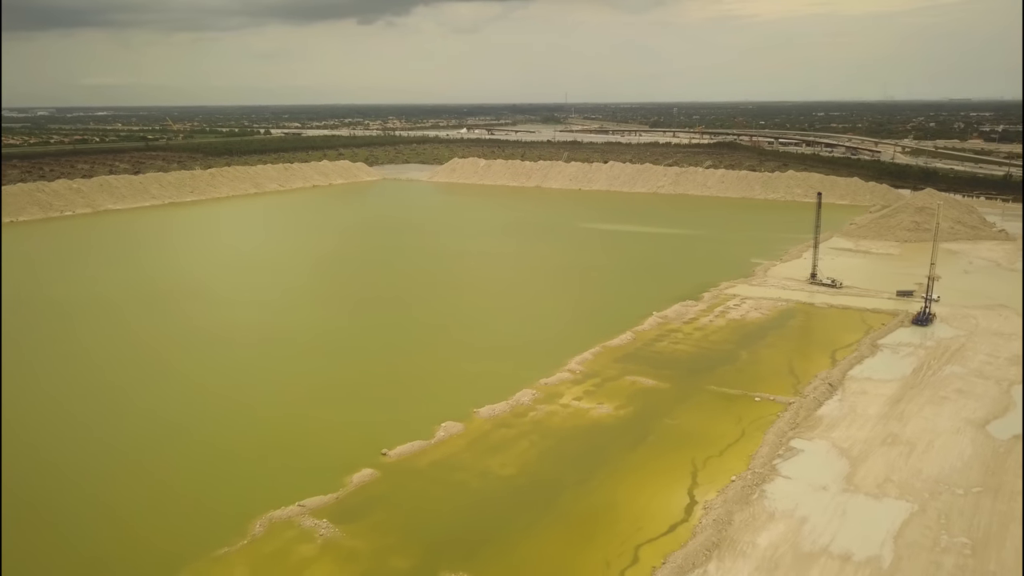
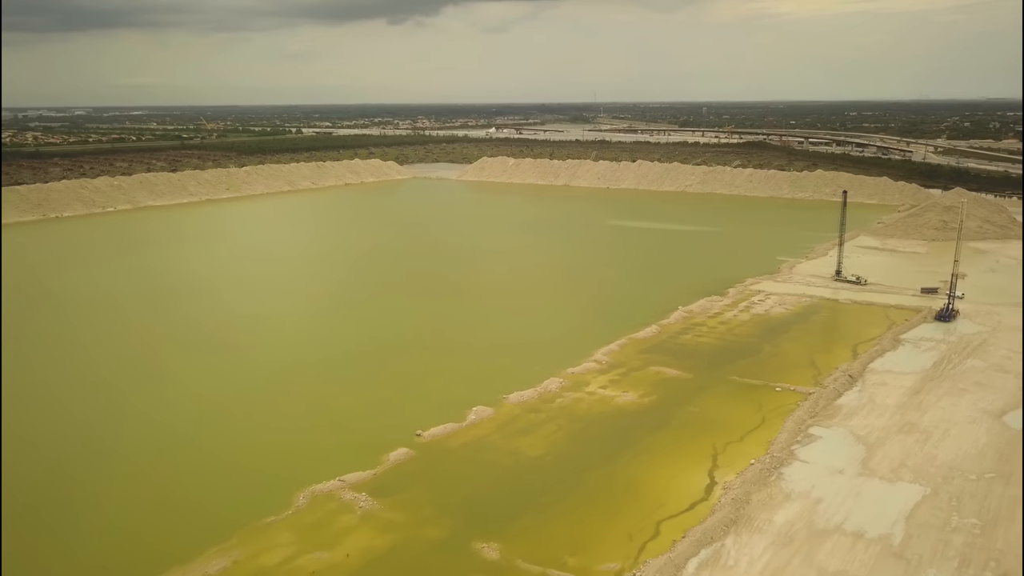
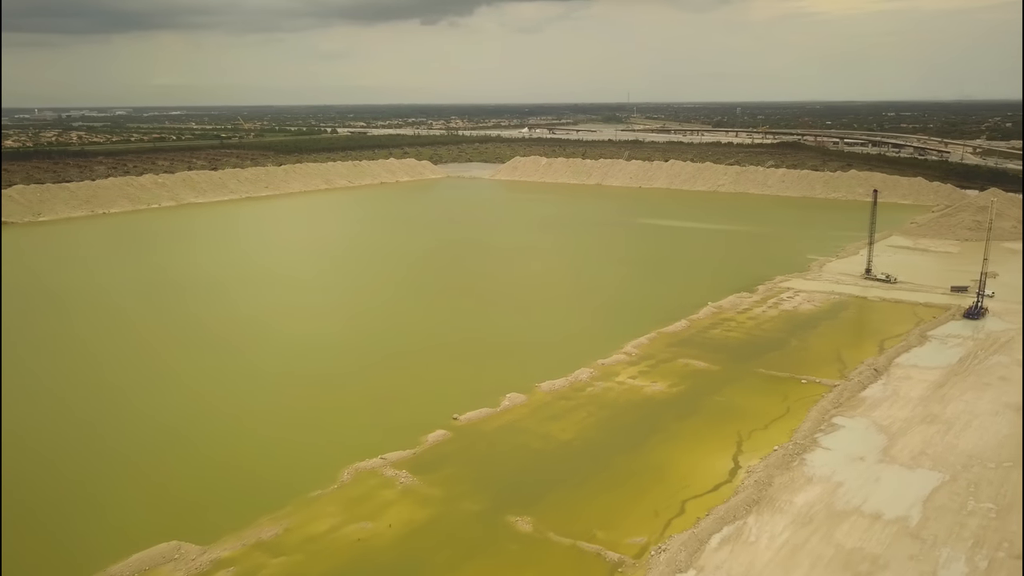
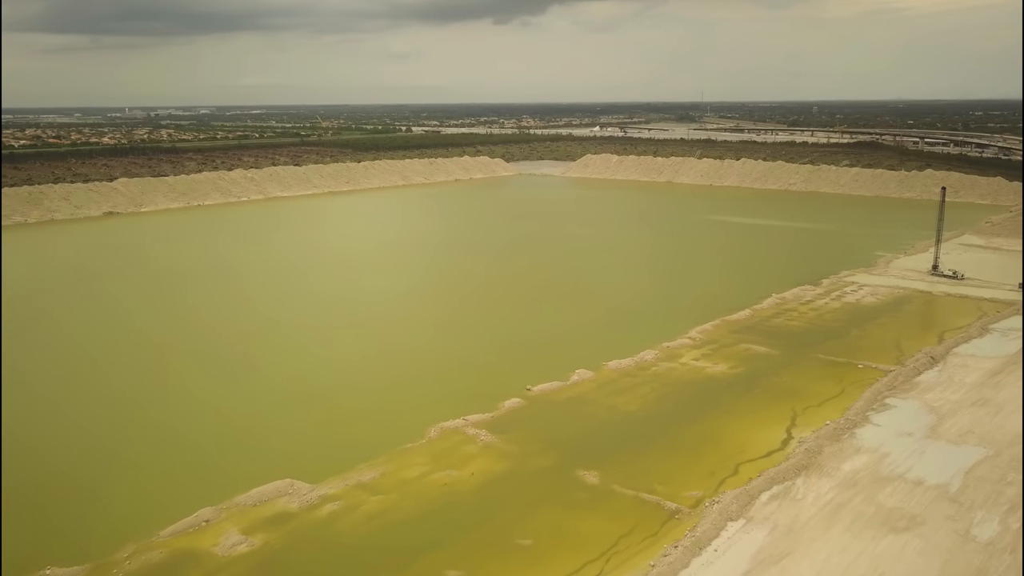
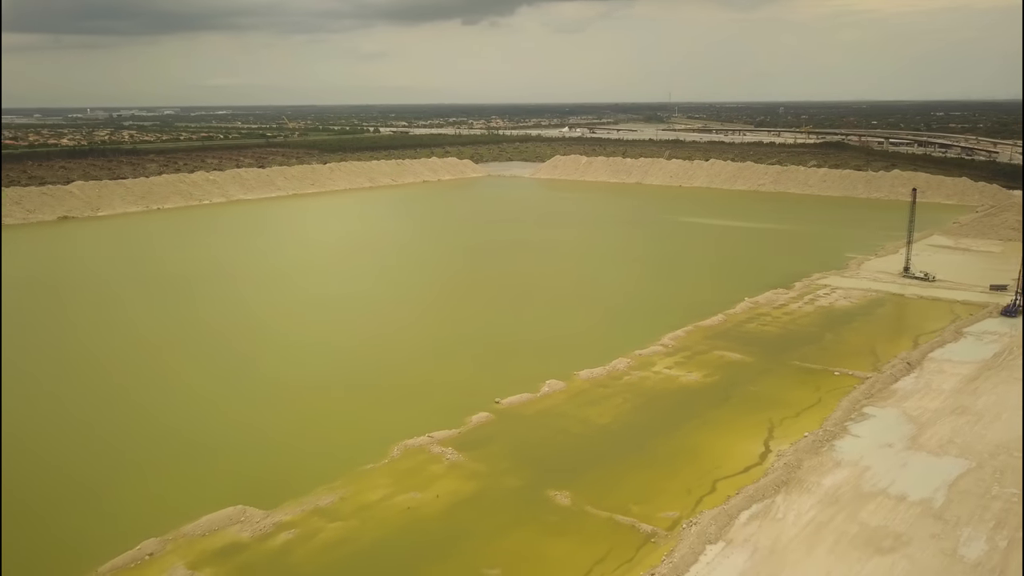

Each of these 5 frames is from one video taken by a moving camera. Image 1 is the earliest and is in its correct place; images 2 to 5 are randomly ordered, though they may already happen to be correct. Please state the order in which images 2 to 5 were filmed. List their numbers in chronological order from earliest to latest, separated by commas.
2, 3, 5, 4
